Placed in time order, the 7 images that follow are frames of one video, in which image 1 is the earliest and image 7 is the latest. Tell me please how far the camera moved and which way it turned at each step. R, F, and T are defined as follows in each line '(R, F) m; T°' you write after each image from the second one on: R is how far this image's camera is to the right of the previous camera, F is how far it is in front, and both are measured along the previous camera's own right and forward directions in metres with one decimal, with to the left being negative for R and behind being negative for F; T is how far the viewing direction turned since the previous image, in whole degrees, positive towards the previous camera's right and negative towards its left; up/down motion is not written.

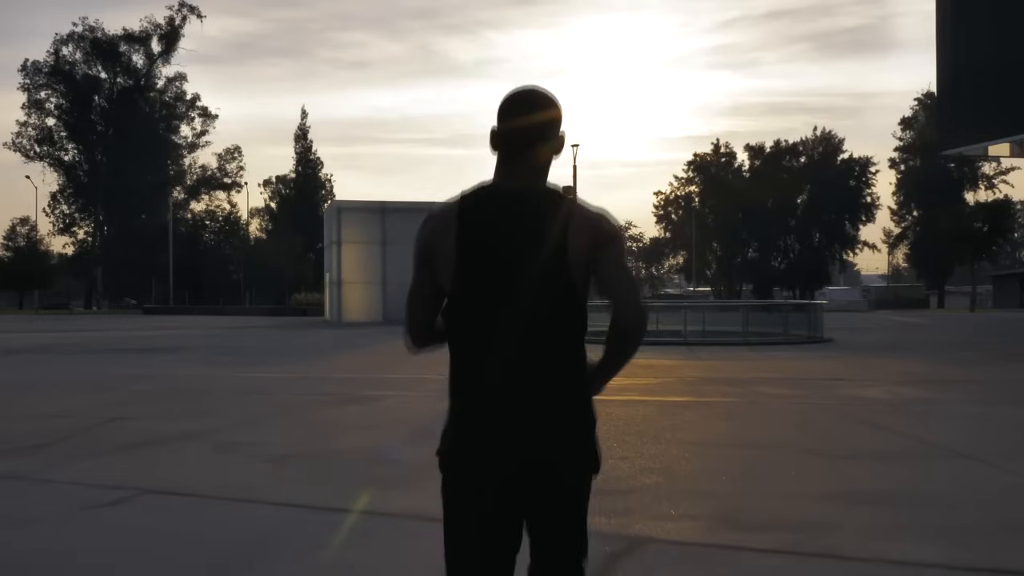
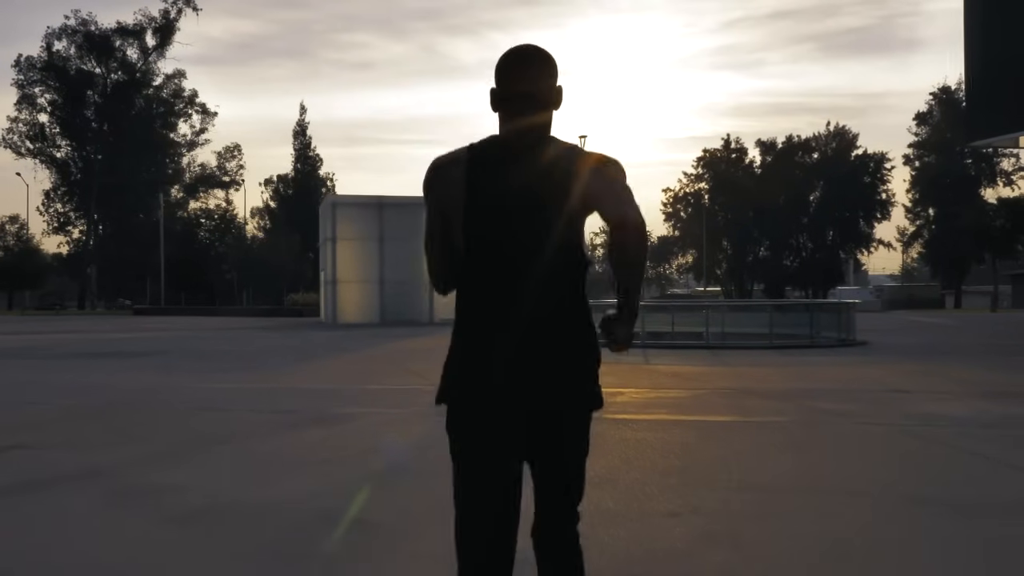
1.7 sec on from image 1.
(0.0, +1.8) m; 0°
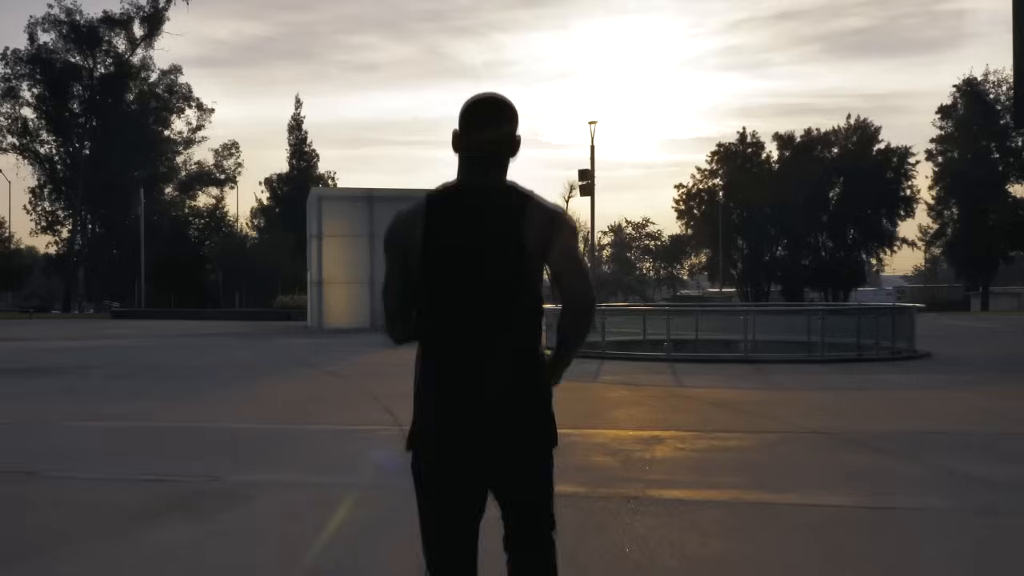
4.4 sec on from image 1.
(+0.1, +2.9) m; 0°
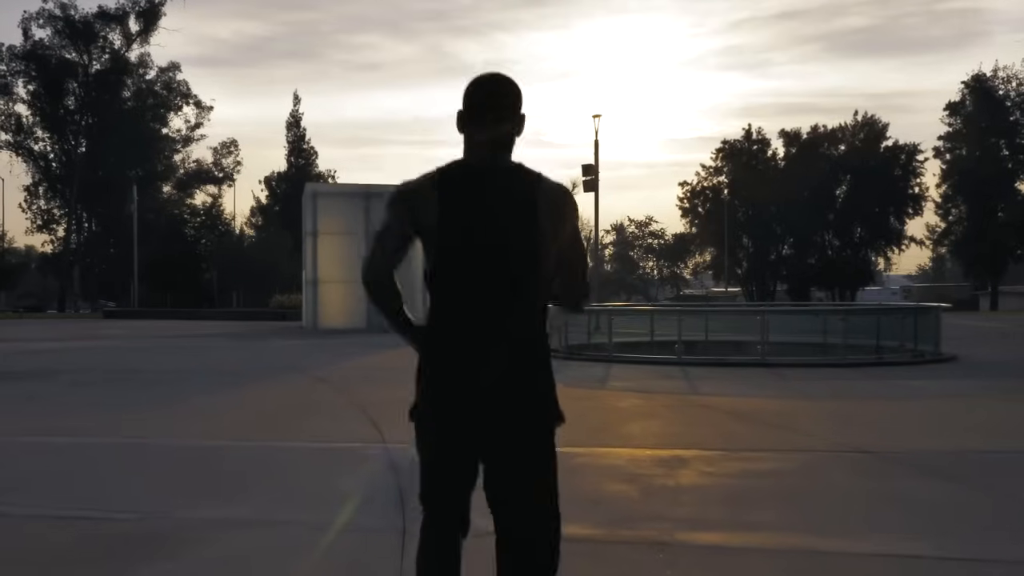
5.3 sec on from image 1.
(0.0, +0.9) m; 0°
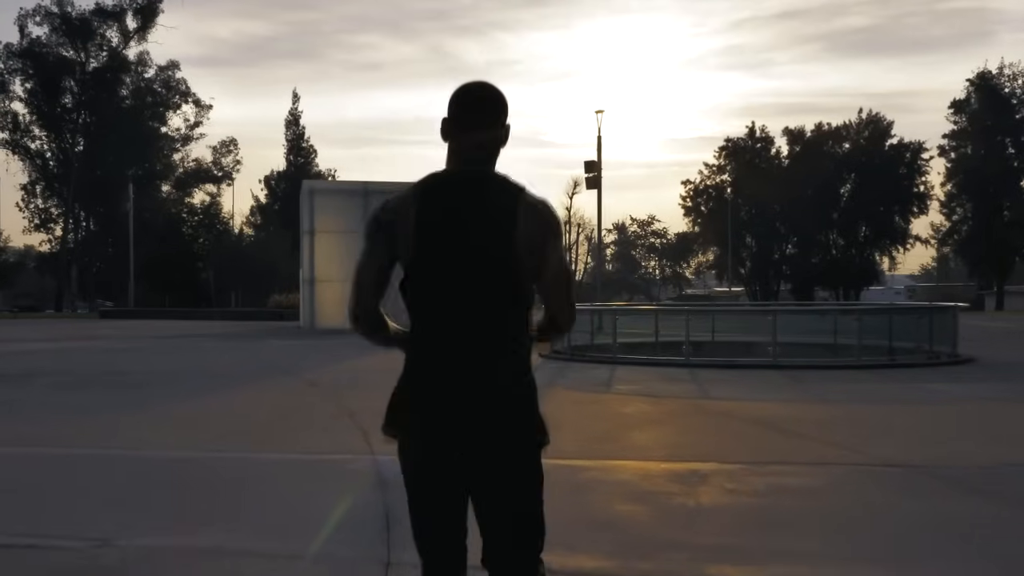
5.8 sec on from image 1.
(0.0, +0.6) m; 0°
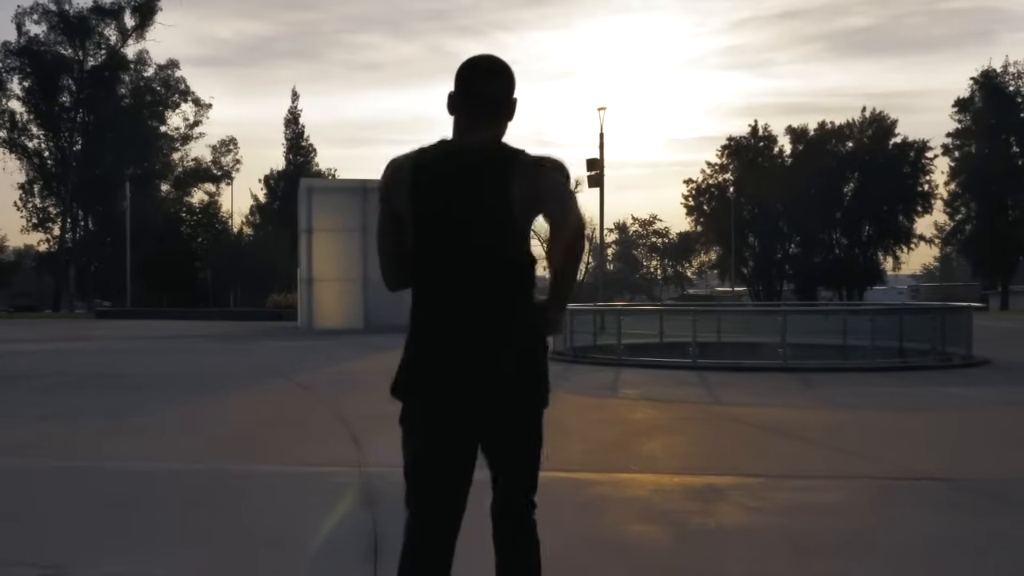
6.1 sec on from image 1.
(0.0, +0.4) m; 0°
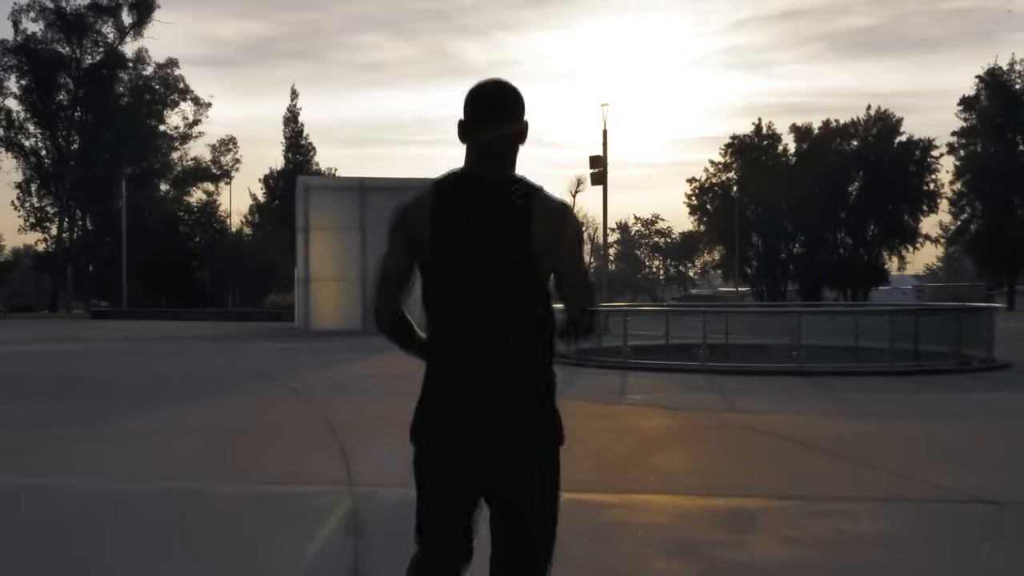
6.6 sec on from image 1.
(0.0, +0.6) m; 0°
